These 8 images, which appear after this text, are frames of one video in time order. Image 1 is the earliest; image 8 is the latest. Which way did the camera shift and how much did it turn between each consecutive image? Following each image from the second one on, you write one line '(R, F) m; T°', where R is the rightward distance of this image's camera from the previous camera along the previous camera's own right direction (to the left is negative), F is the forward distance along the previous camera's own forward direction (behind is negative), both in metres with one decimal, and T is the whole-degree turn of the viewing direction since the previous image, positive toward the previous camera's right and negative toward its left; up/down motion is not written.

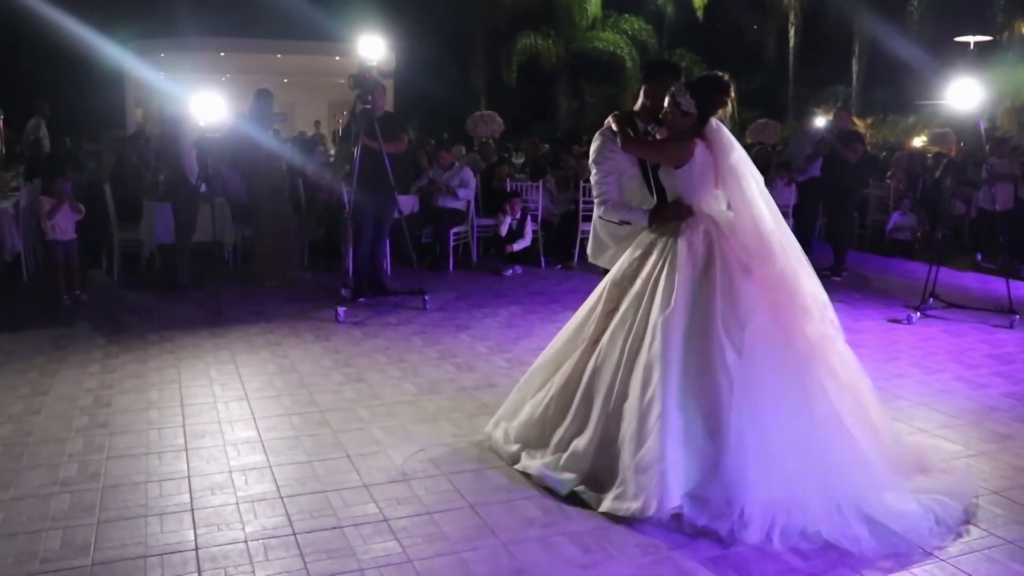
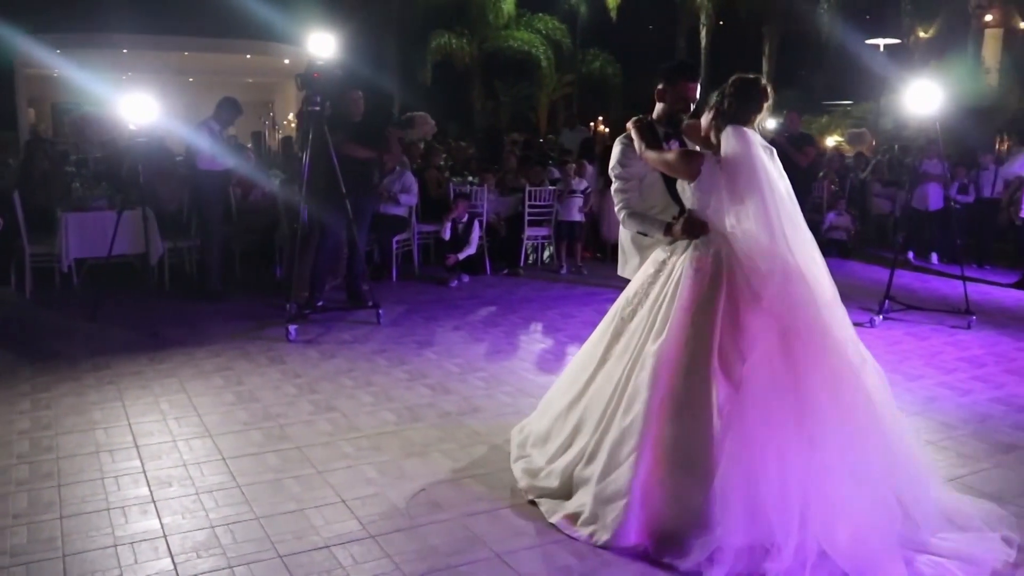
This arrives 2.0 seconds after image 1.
(-0.4, +0.4) m; +6°
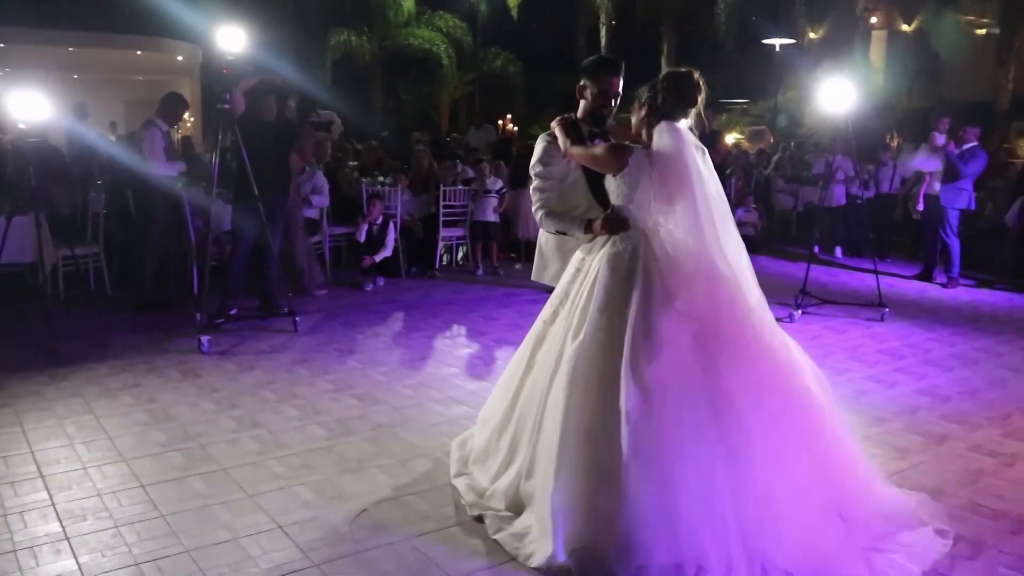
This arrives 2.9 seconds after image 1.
(-0.2, +0.2) m; +6°
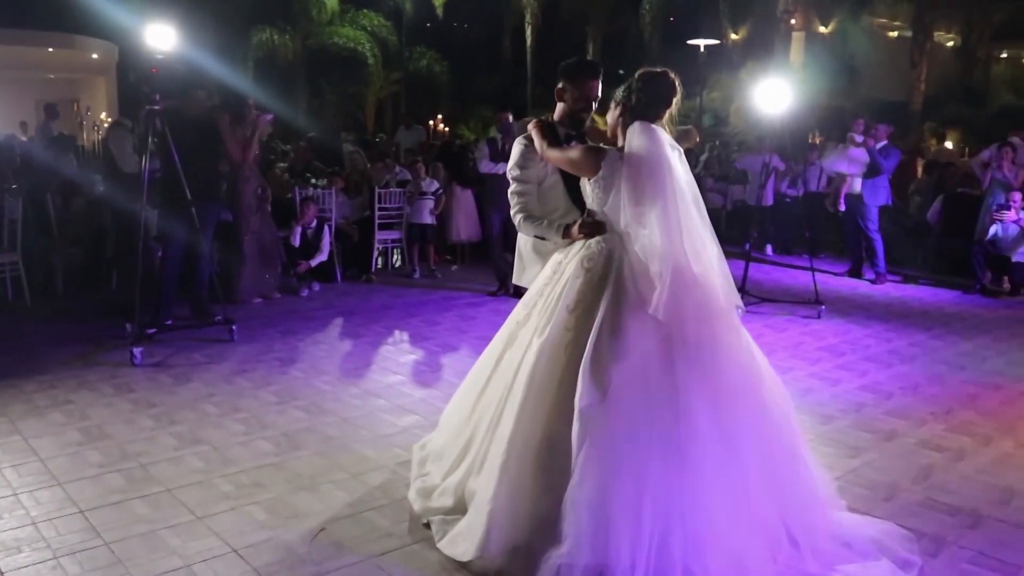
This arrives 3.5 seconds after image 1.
(-0.1, +0.1) m; +5°
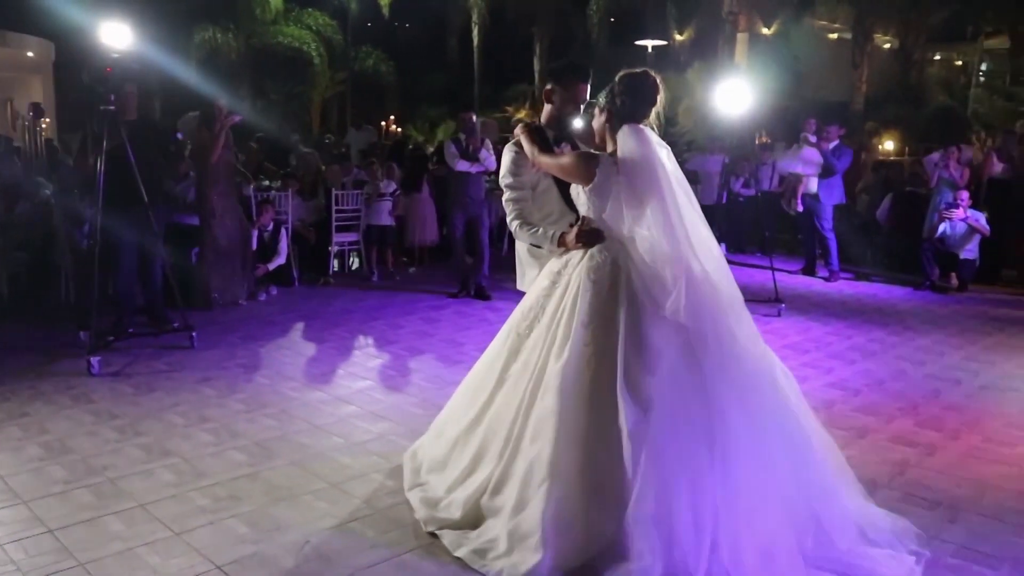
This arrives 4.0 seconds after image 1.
(-0.2, +0.1) m; +4°
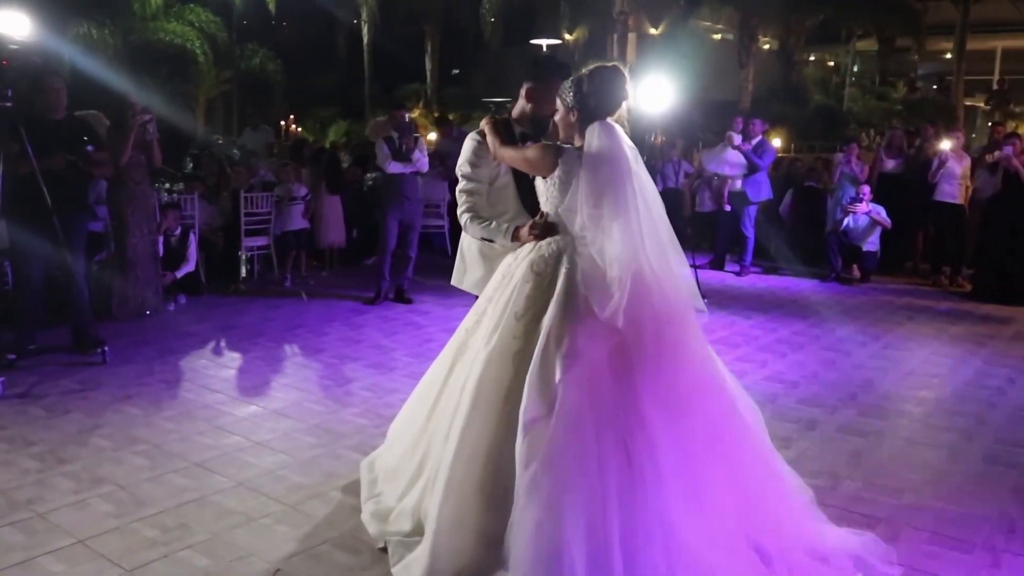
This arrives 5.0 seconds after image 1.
(-0.3, +0.2) m; +7°
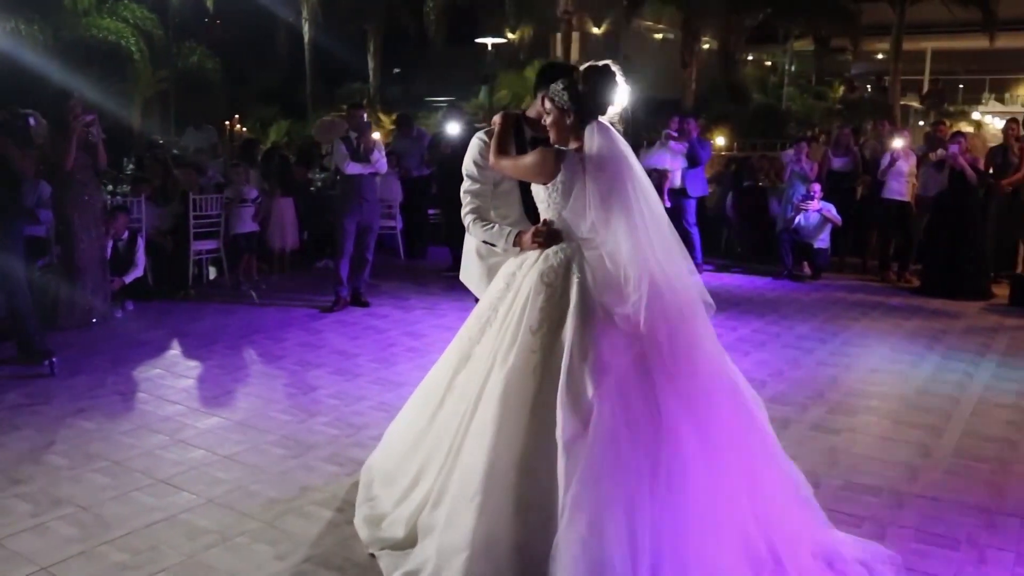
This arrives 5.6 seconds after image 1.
(-0.2, +0.1) m; +4°
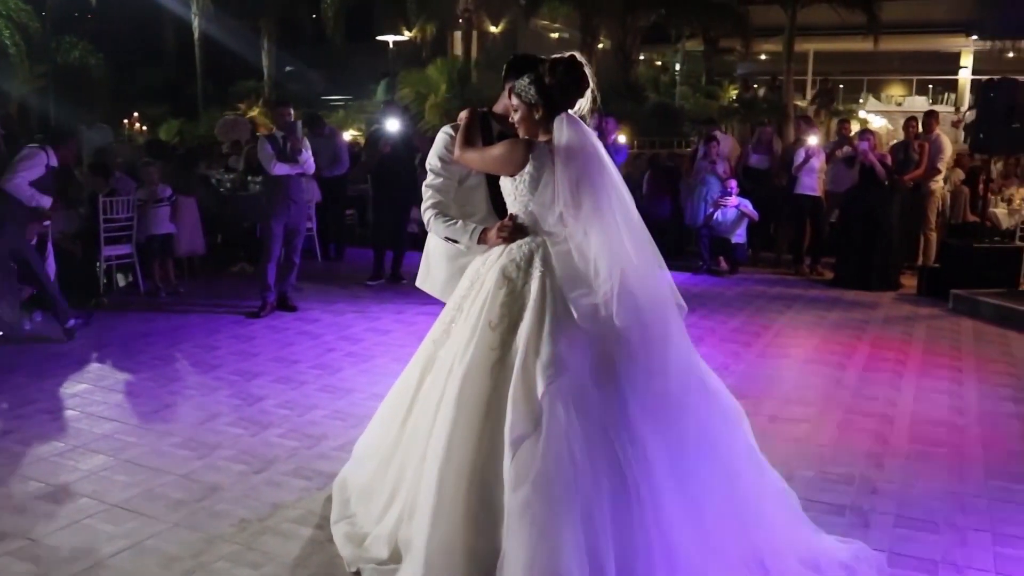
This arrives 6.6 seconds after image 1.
(-0.3, +0.1) m; +7°
